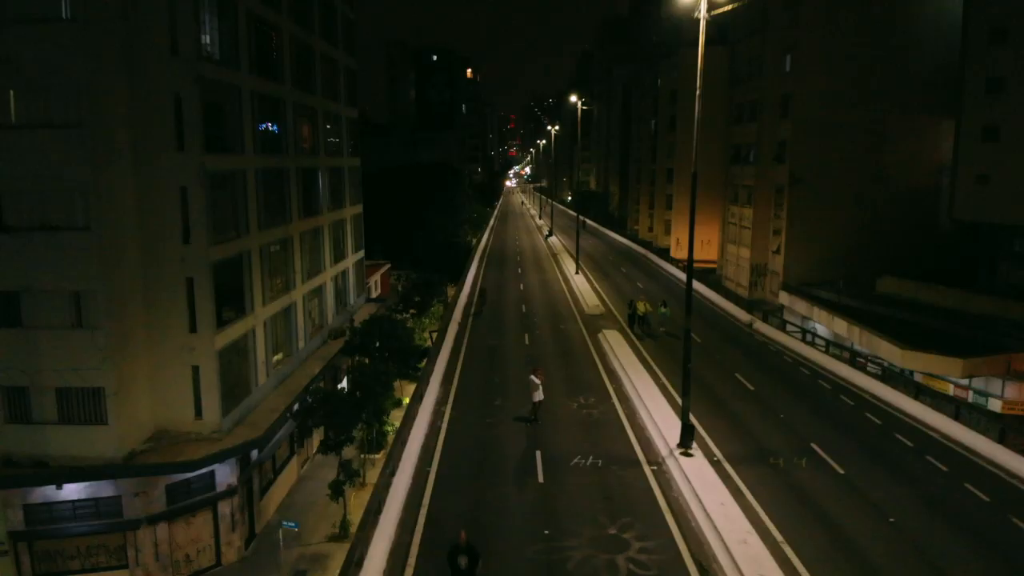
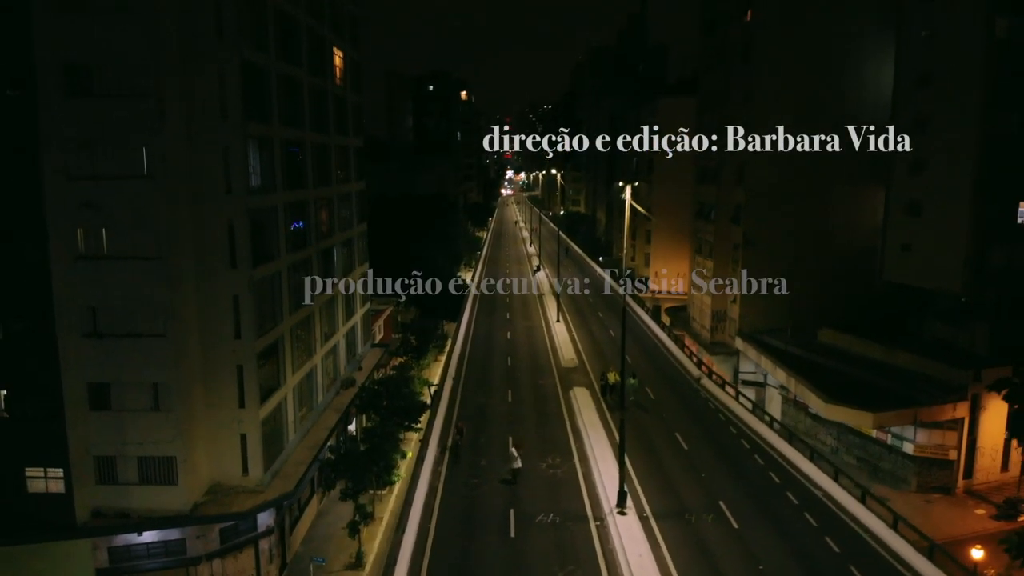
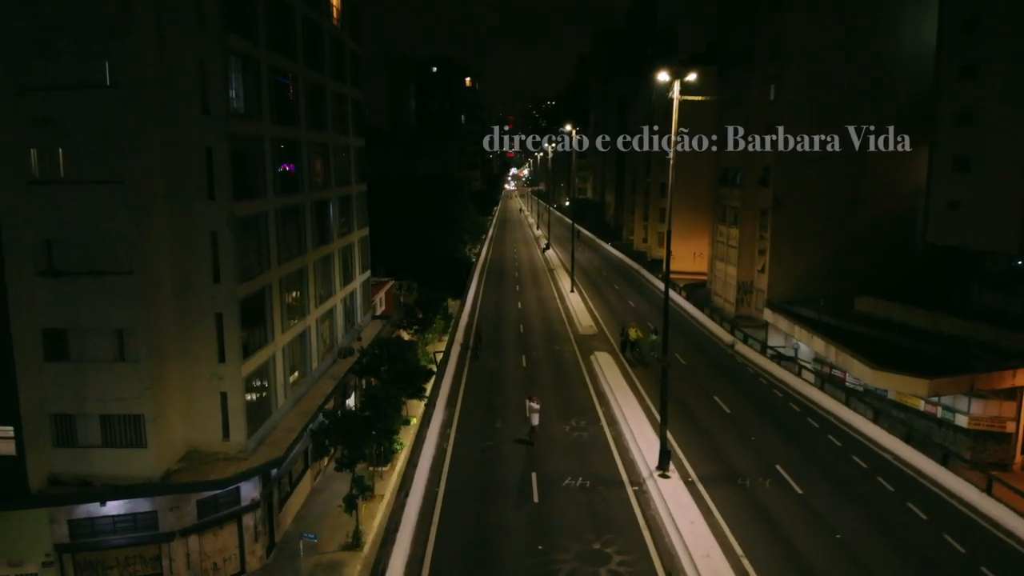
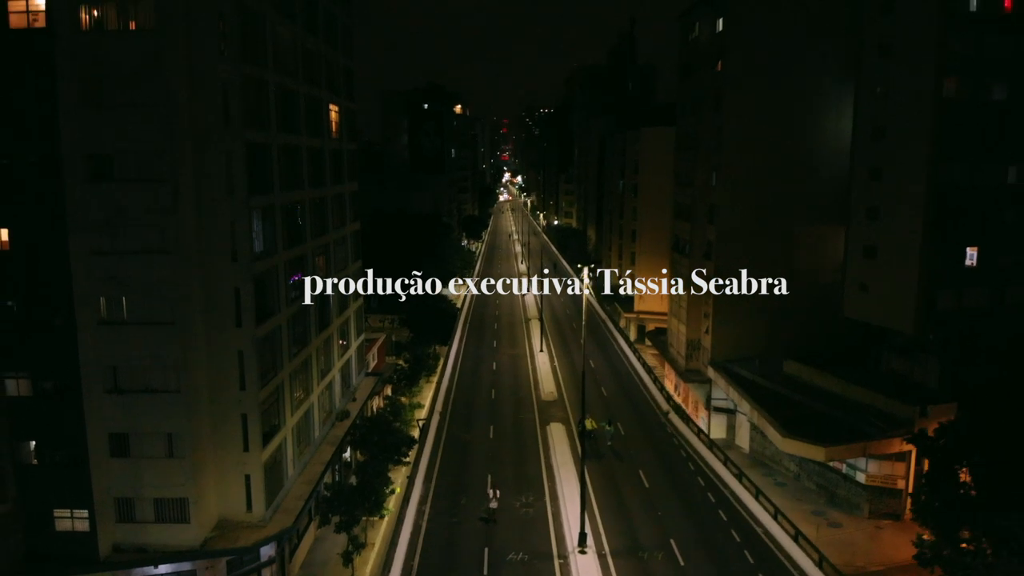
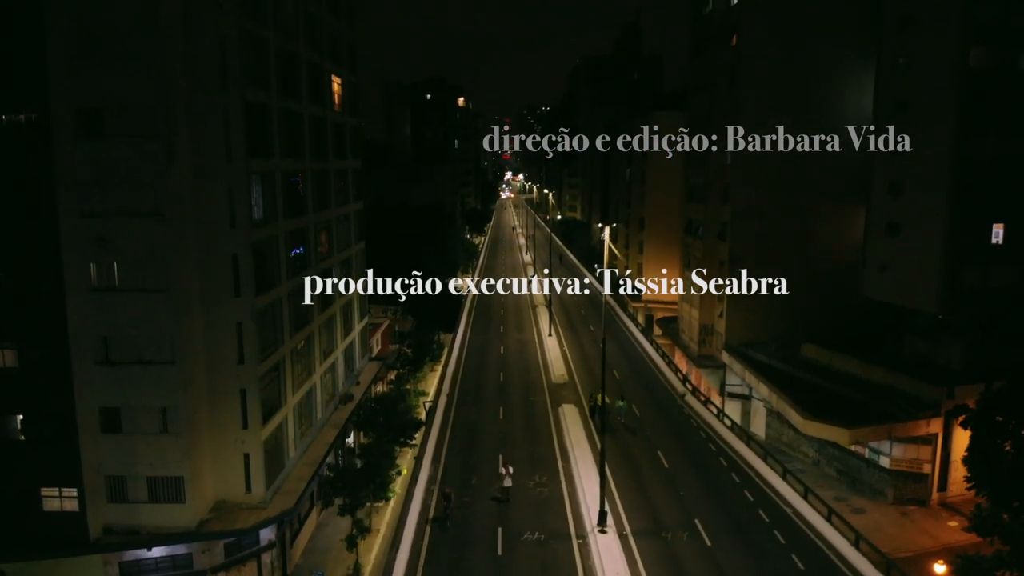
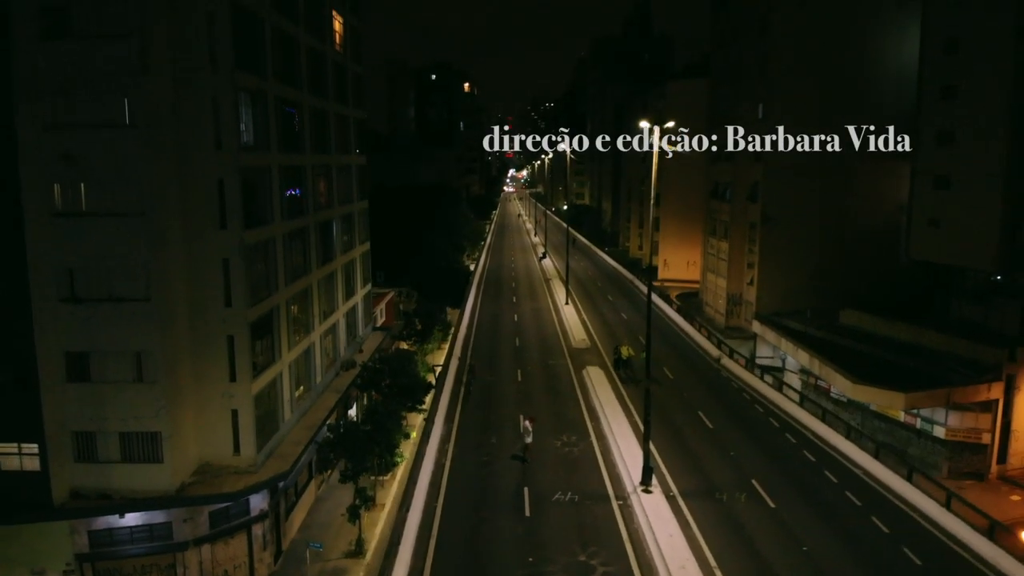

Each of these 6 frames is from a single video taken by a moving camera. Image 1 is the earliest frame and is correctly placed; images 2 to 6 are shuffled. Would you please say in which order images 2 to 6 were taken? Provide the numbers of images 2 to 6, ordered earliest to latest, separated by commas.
3, 6, 2, 5, 4
